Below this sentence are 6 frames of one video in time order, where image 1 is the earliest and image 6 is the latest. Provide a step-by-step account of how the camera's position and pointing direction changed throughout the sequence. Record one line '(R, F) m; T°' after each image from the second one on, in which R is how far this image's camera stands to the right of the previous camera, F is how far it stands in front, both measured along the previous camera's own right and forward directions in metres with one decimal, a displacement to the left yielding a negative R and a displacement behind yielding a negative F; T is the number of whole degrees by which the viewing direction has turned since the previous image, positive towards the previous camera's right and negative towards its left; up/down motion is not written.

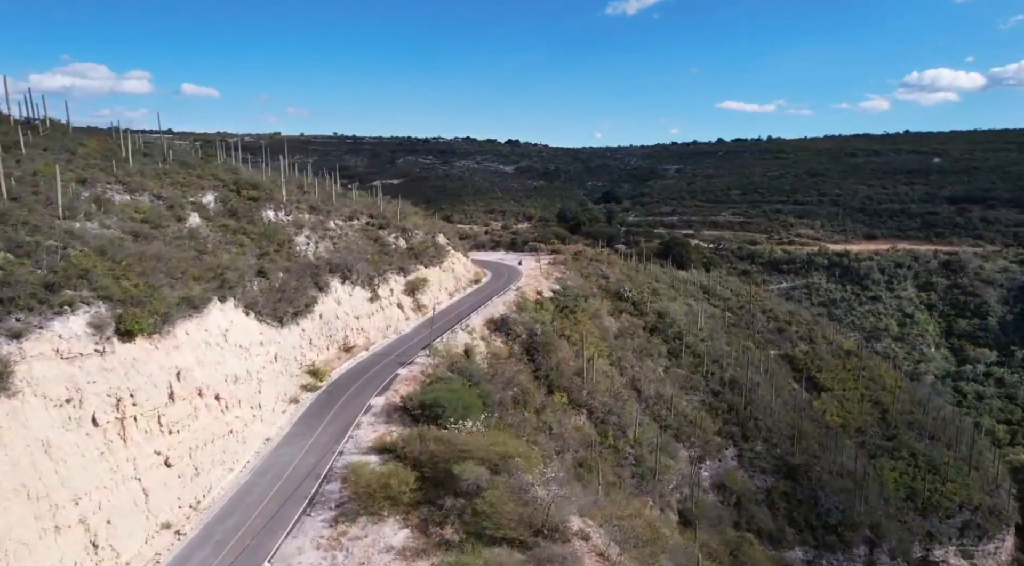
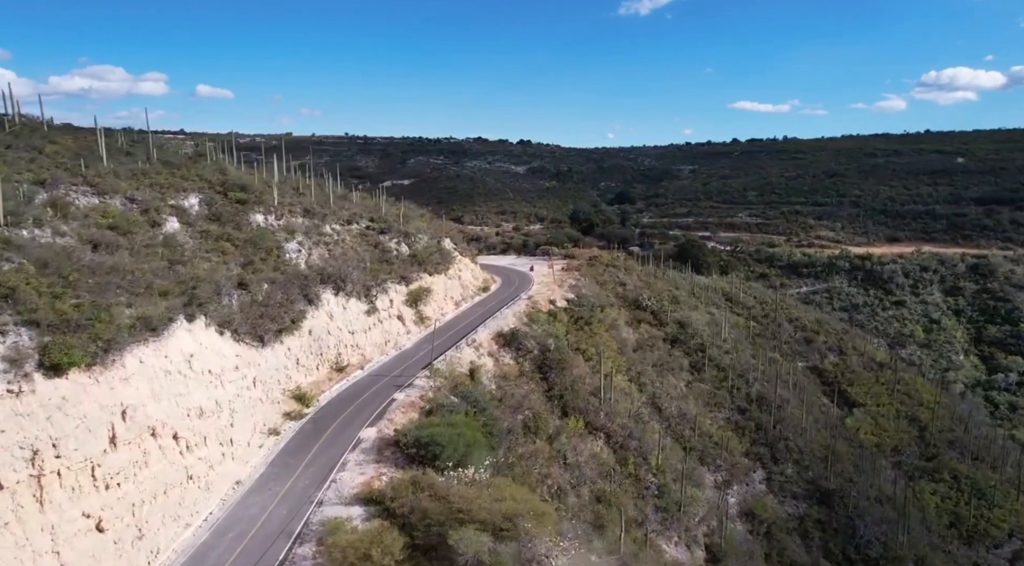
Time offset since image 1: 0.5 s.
(0.0, +3.2) m; -1°
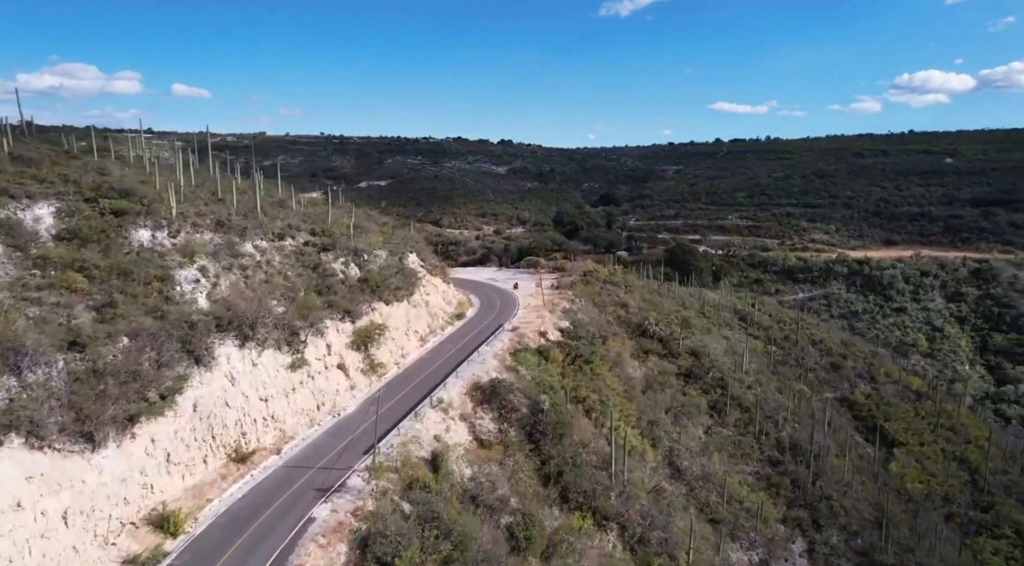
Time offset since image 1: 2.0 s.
(0.0, +8.6) m; +2°
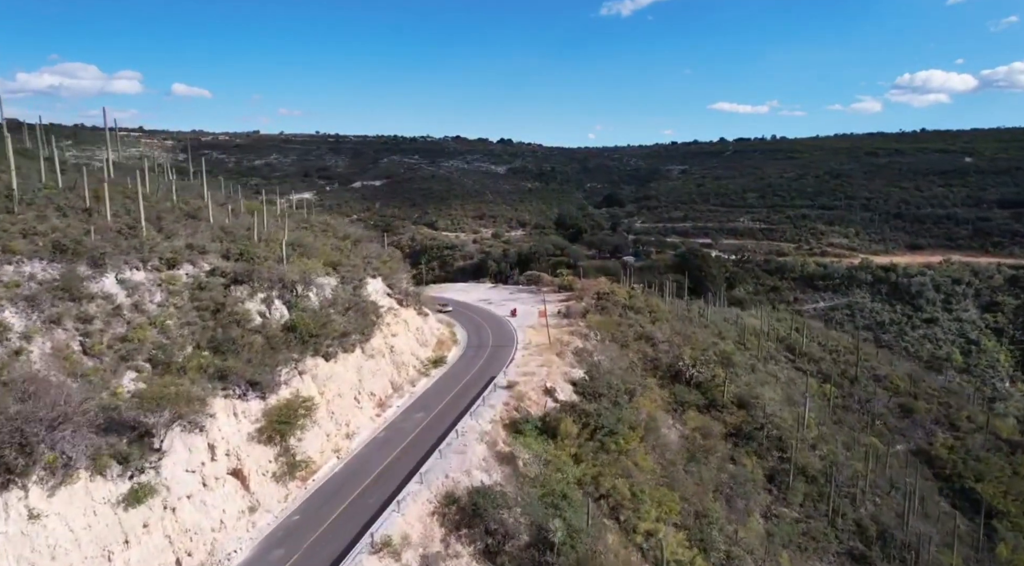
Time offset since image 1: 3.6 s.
(+0.2, +9.4) m; 0°
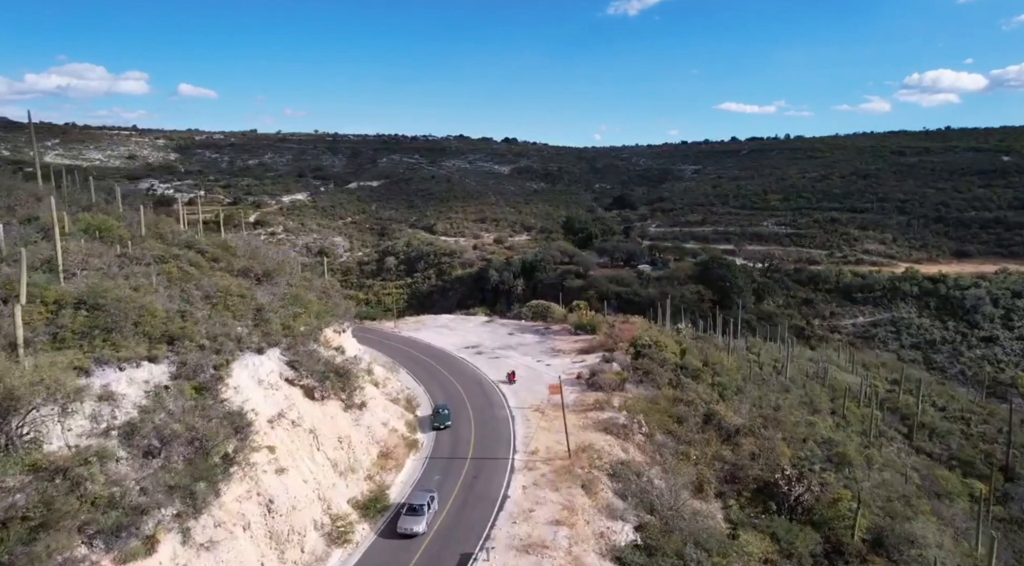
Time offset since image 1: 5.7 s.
(+0.3, +12.8) m; 0°
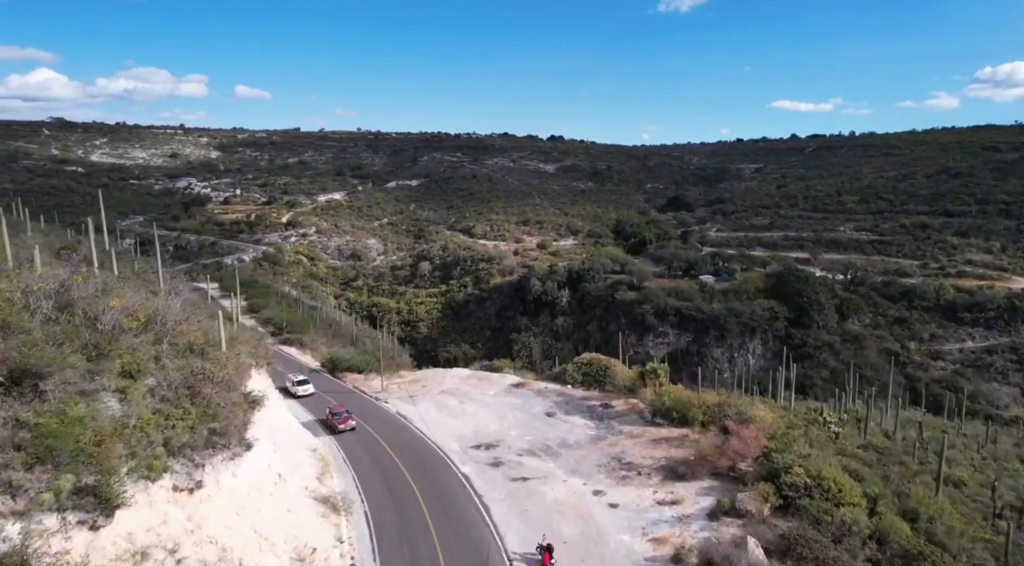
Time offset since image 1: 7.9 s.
(+0.1, +13.0) m; -4°
